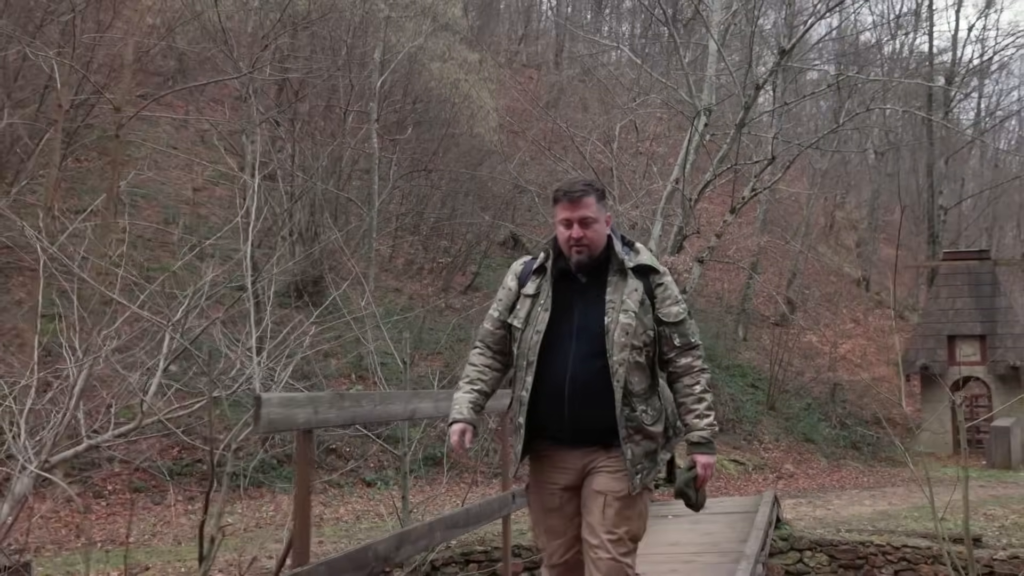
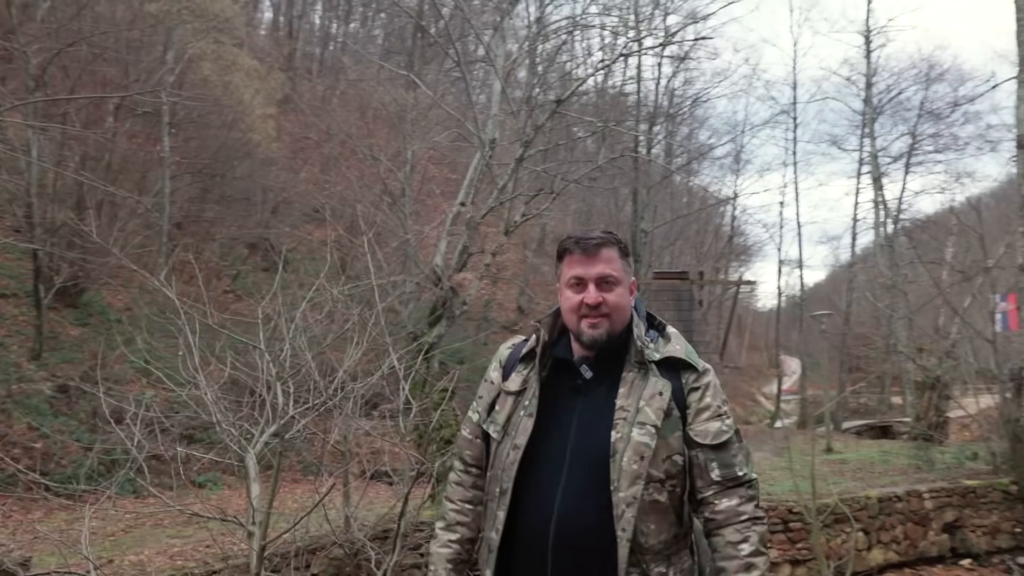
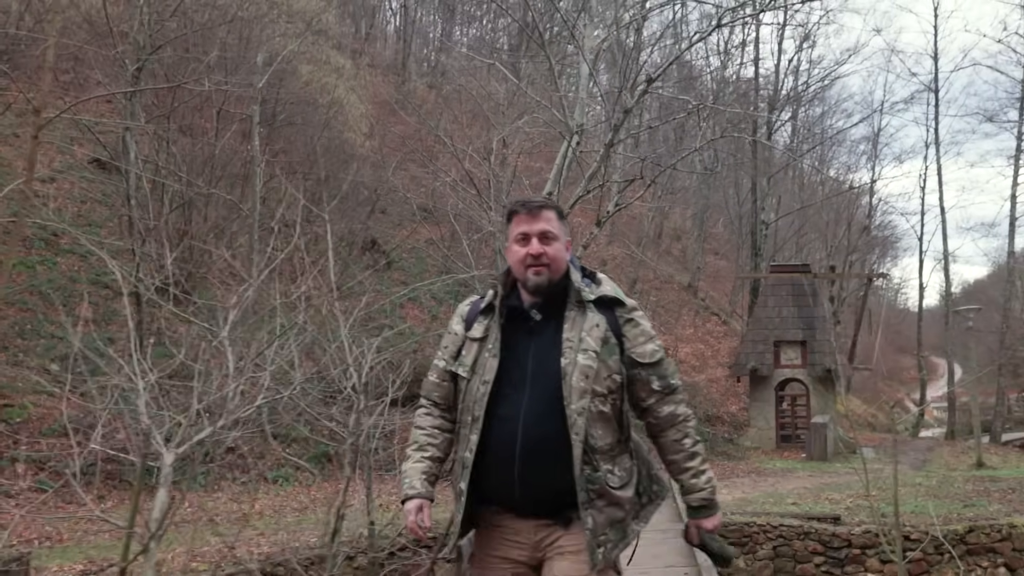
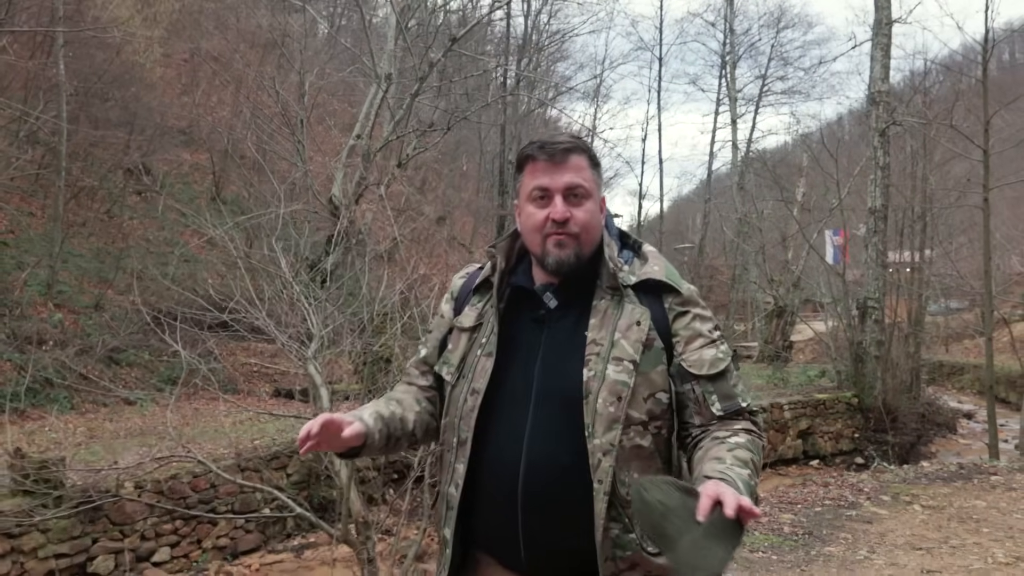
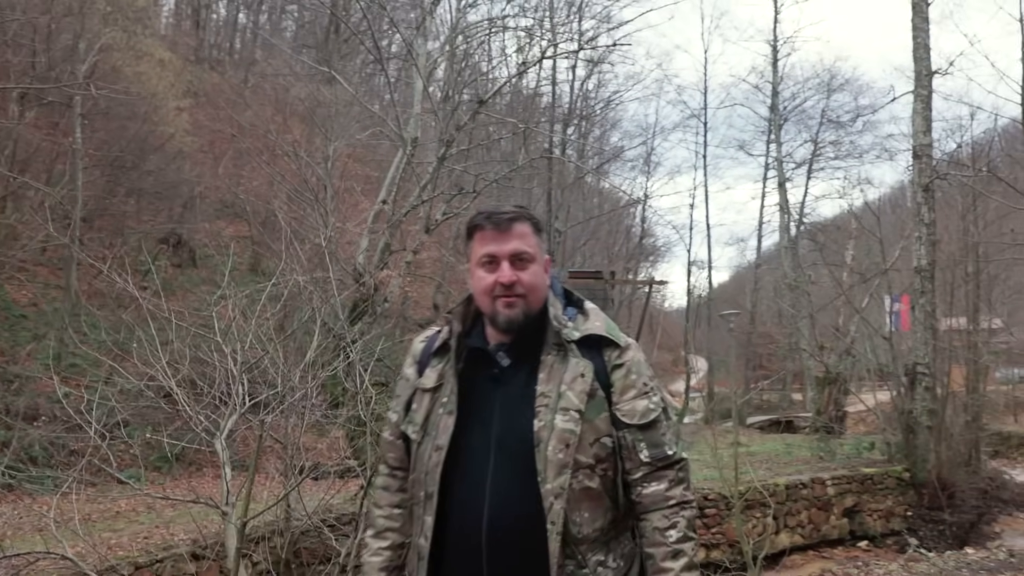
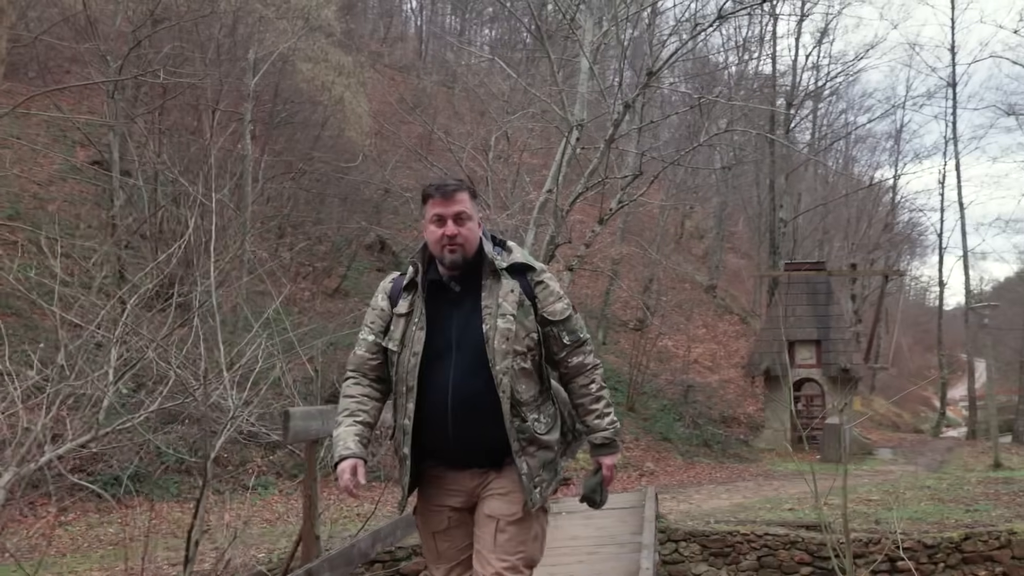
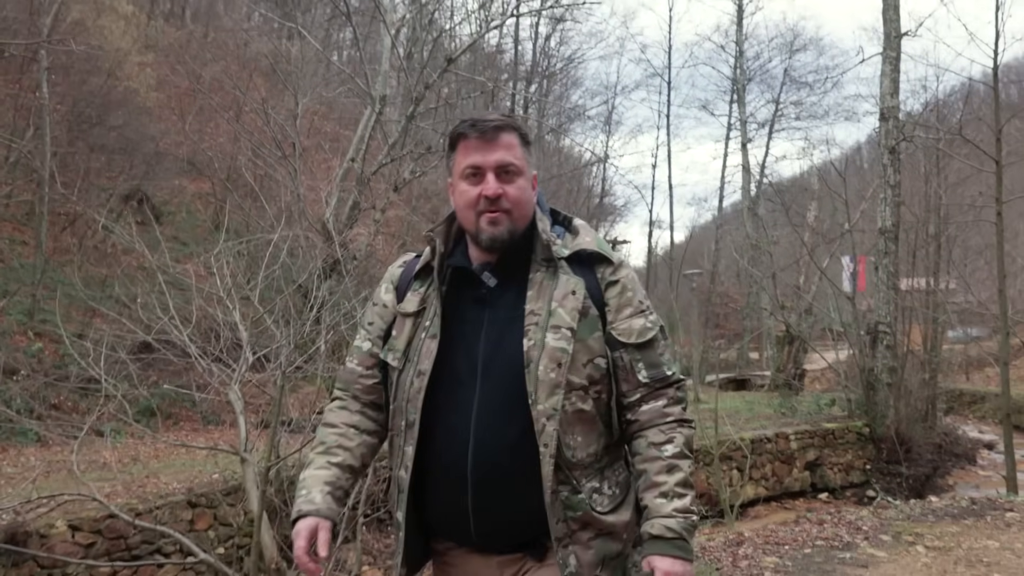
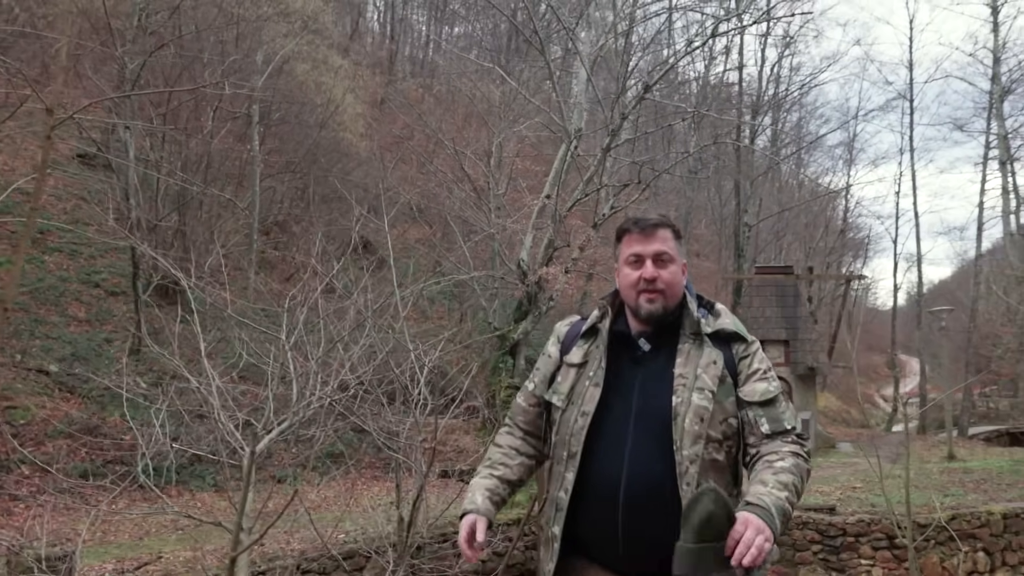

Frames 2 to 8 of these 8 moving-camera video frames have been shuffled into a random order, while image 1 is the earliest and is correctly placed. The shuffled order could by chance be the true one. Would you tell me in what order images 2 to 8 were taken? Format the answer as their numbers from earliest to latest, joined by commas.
6, 3, 8, 2, 5, 7, 4
